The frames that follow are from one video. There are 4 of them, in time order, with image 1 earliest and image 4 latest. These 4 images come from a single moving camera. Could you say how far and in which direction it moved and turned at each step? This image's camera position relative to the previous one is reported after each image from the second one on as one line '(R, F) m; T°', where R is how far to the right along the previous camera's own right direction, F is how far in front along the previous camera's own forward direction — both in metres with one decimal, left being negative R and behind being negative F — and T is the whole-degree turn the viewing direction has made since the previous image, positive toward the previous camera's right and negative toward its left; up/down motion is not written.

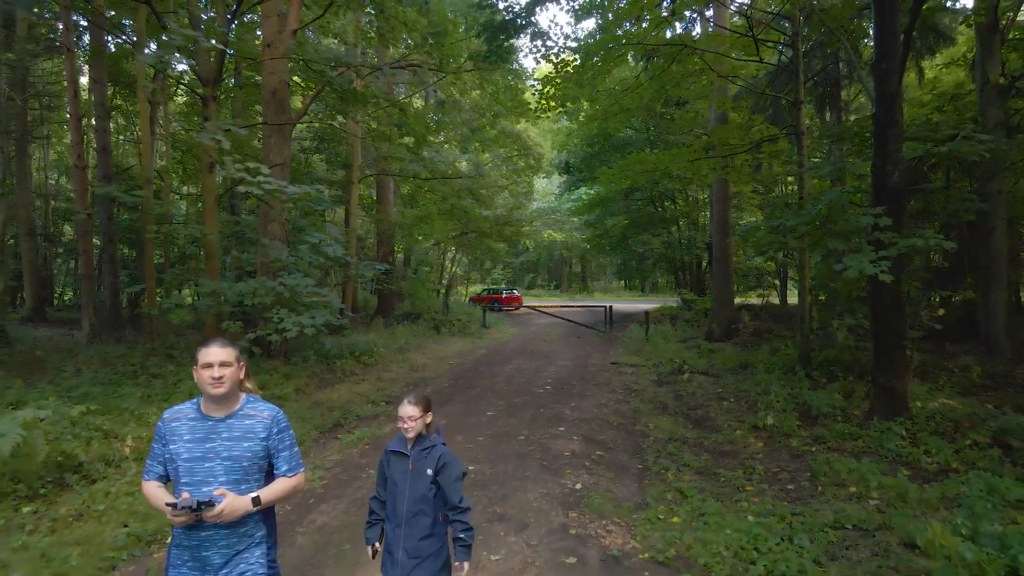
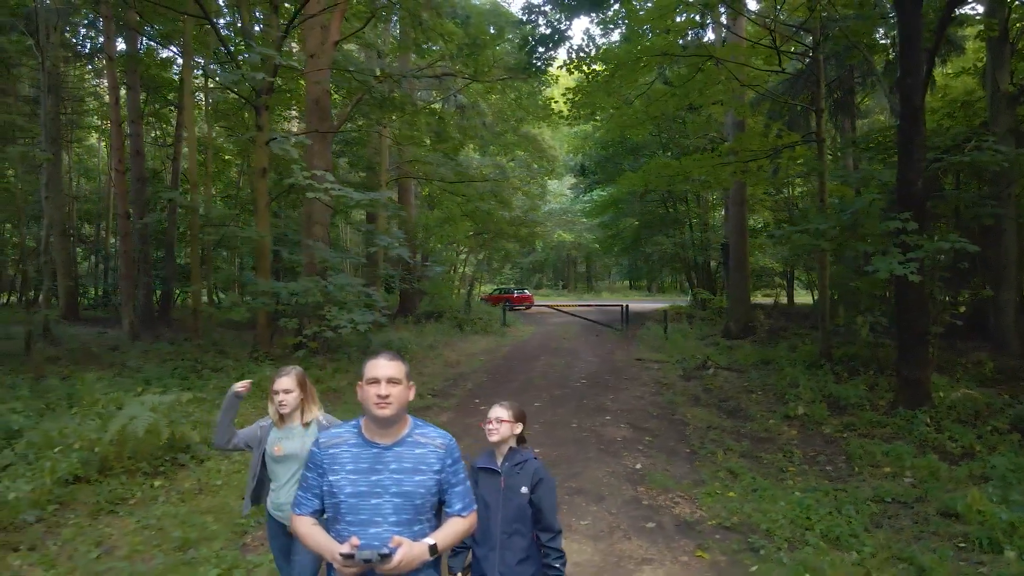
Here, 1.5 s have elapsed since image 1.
(-0.6, -0.5) m; 0°
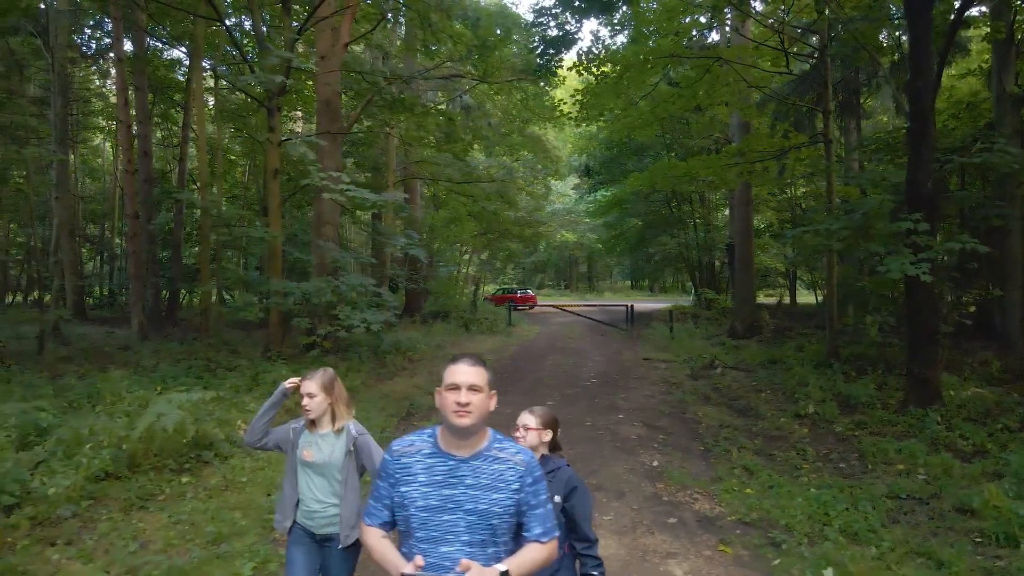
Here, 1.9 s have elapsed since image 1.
(-0.2, -0.1) m; 0°
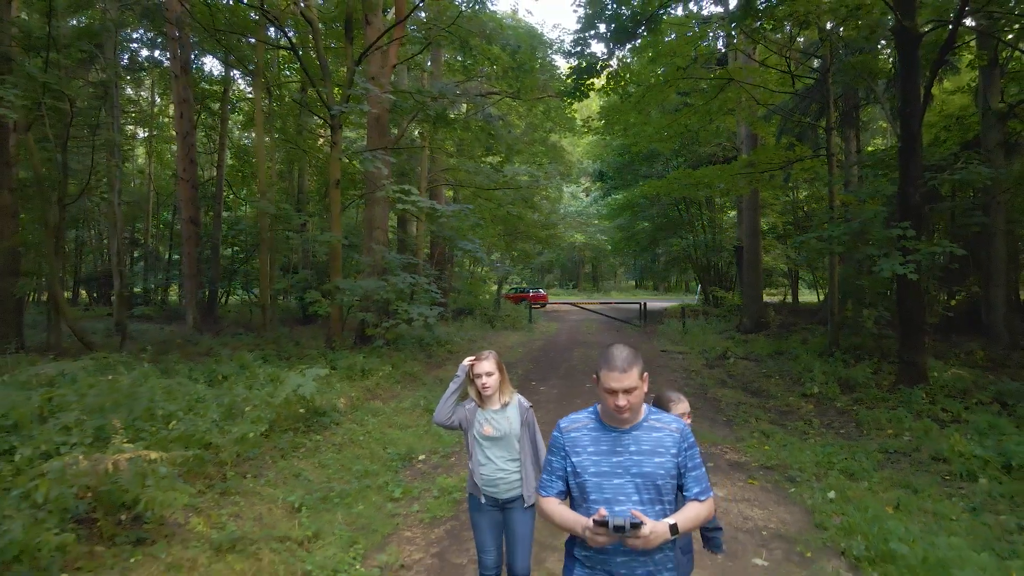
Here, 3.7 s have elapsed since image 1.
(-0.7, -1.1) m; 0°
